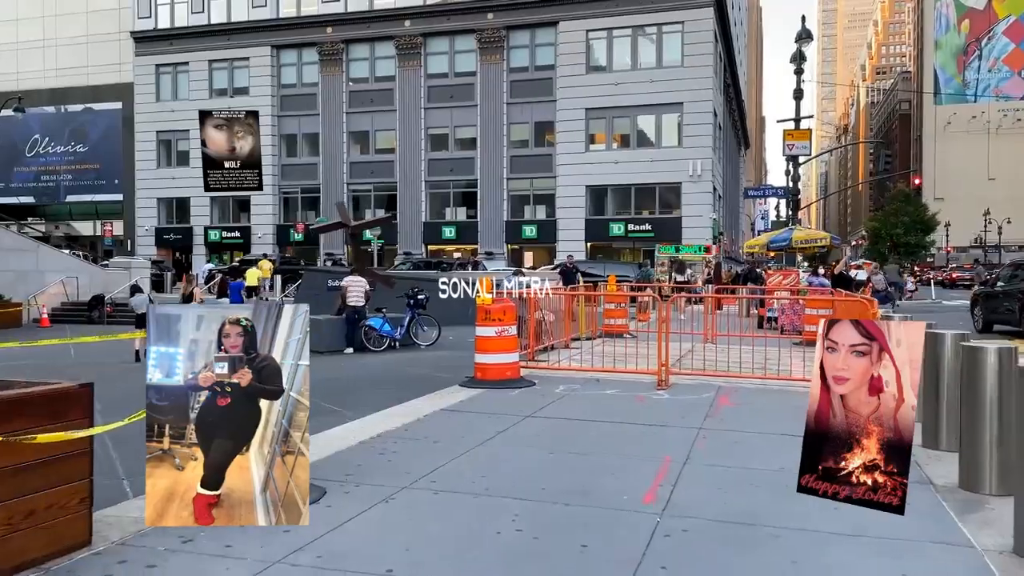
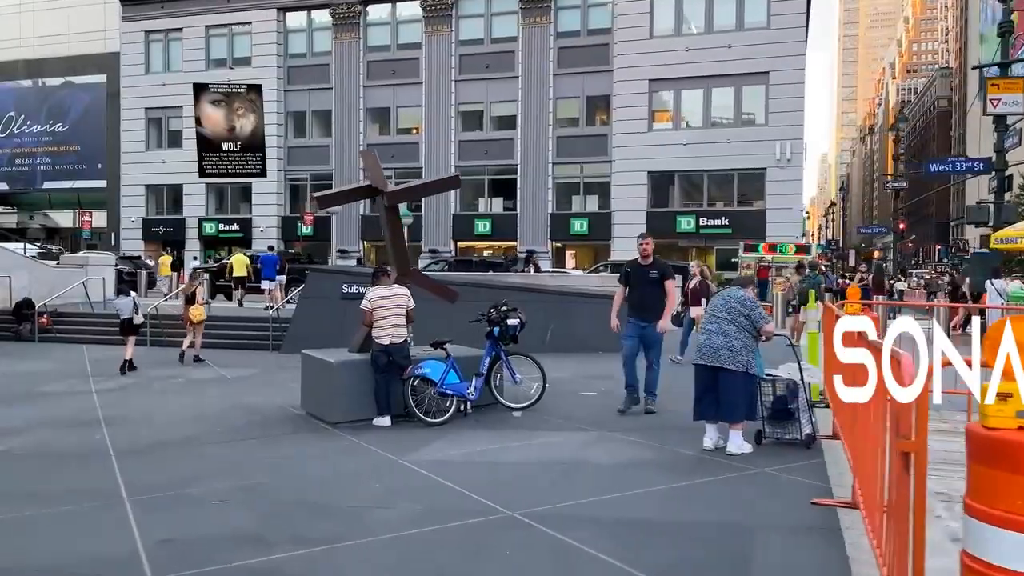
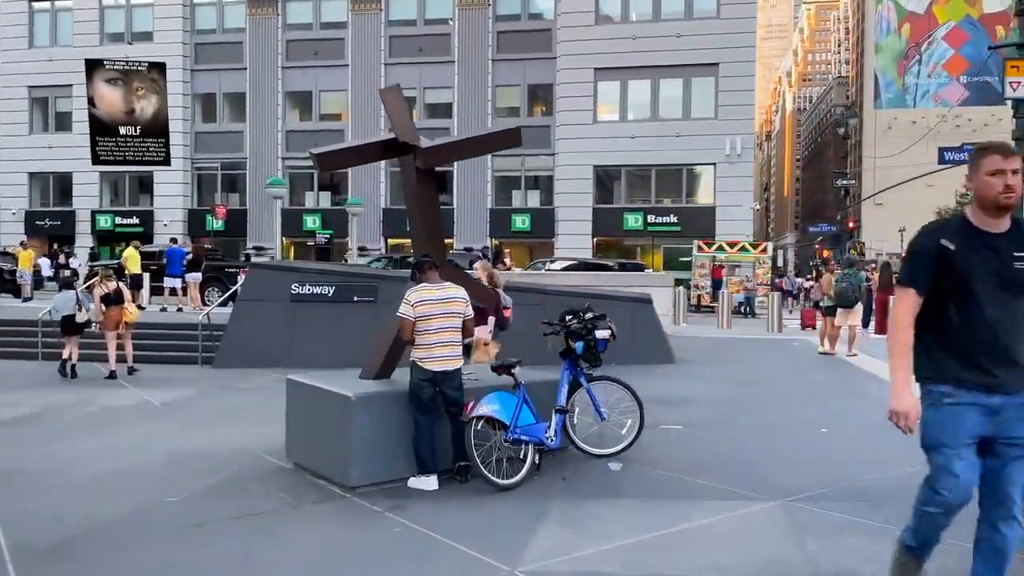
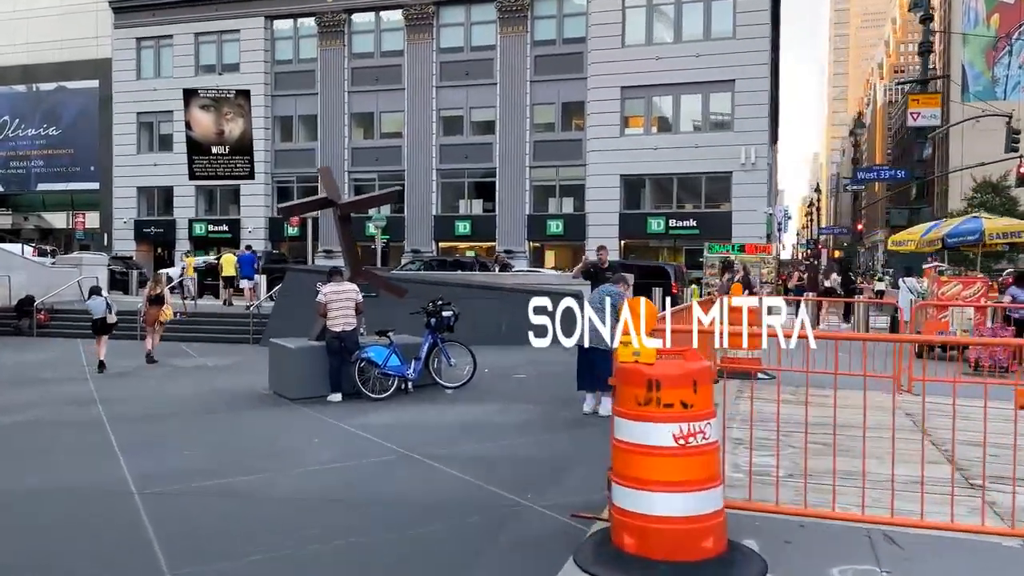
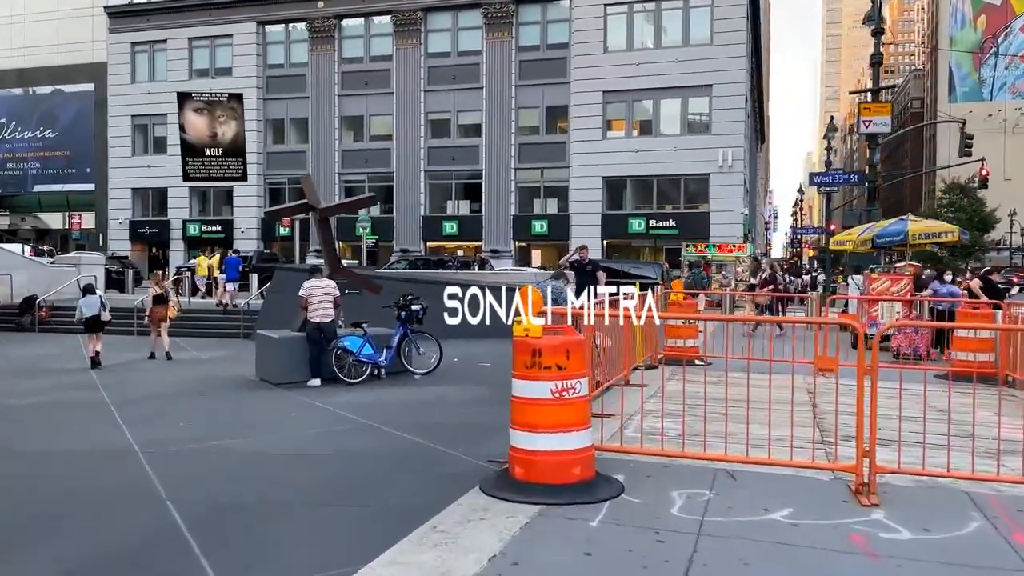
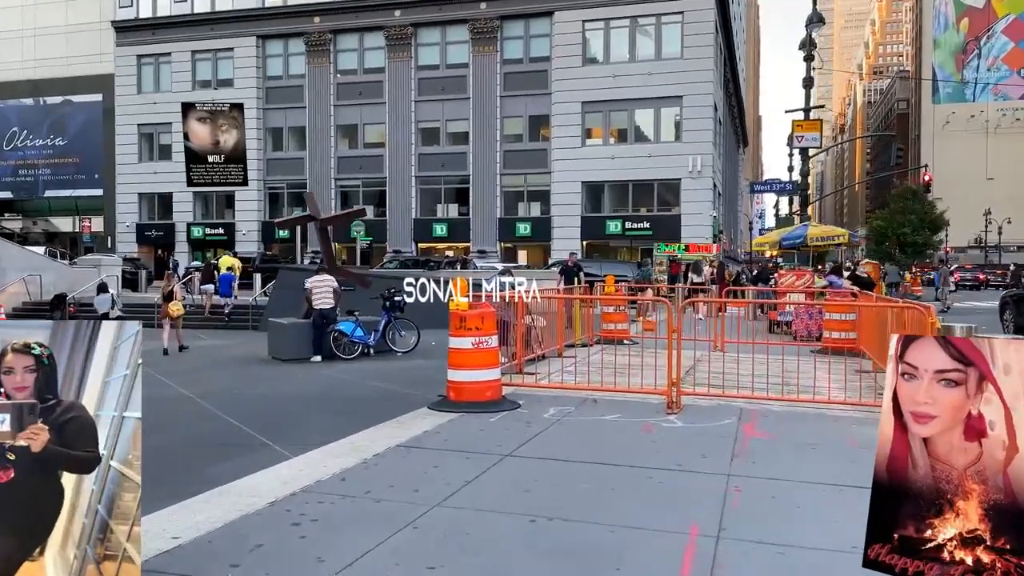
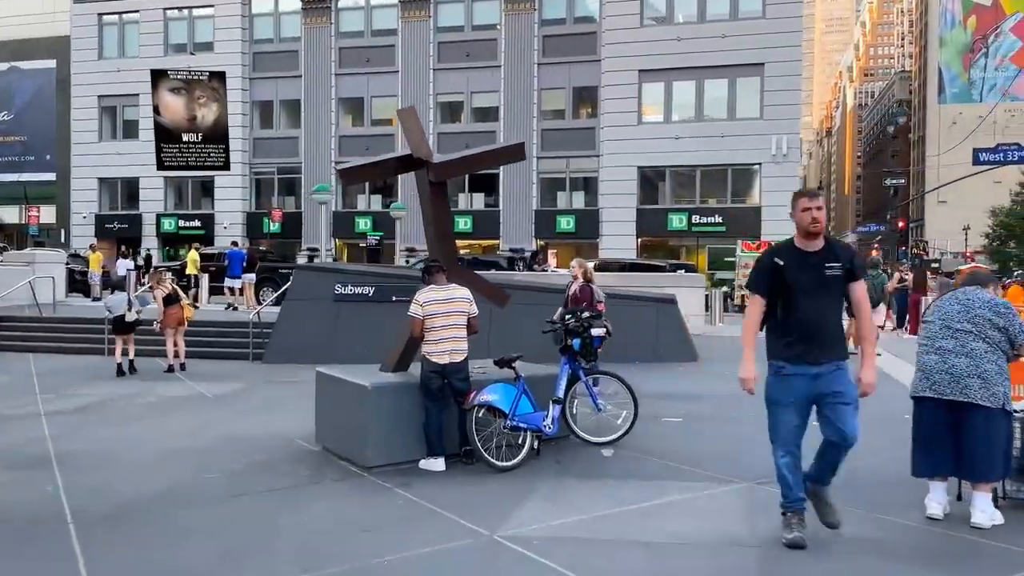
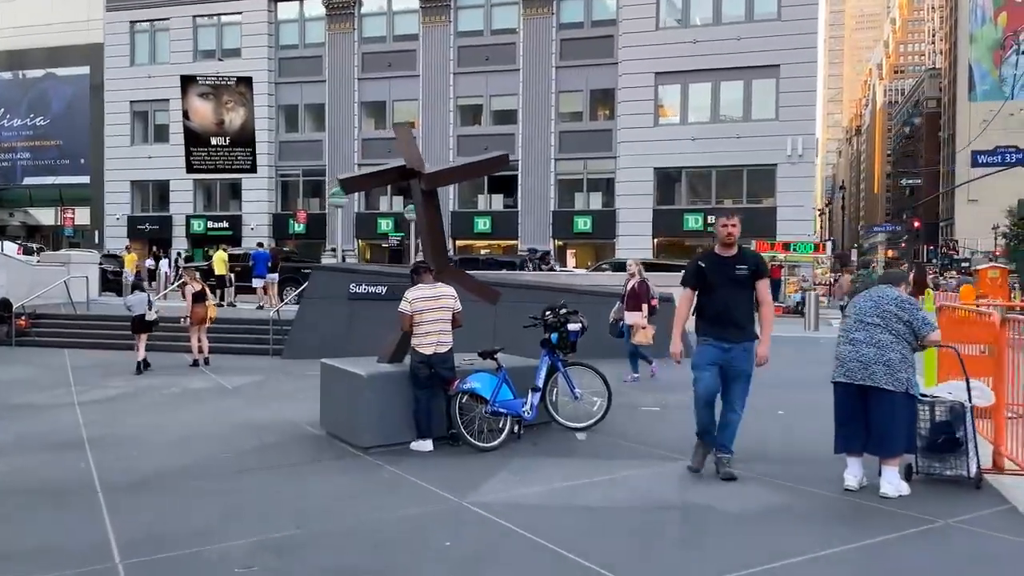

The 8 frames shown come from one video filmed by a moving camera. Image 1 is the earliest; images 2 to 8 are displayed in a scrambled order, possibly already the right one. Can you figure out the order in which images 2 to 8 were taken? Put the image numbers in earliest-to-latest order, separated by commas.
6, 5, 4, 2, 8, 7, 3
